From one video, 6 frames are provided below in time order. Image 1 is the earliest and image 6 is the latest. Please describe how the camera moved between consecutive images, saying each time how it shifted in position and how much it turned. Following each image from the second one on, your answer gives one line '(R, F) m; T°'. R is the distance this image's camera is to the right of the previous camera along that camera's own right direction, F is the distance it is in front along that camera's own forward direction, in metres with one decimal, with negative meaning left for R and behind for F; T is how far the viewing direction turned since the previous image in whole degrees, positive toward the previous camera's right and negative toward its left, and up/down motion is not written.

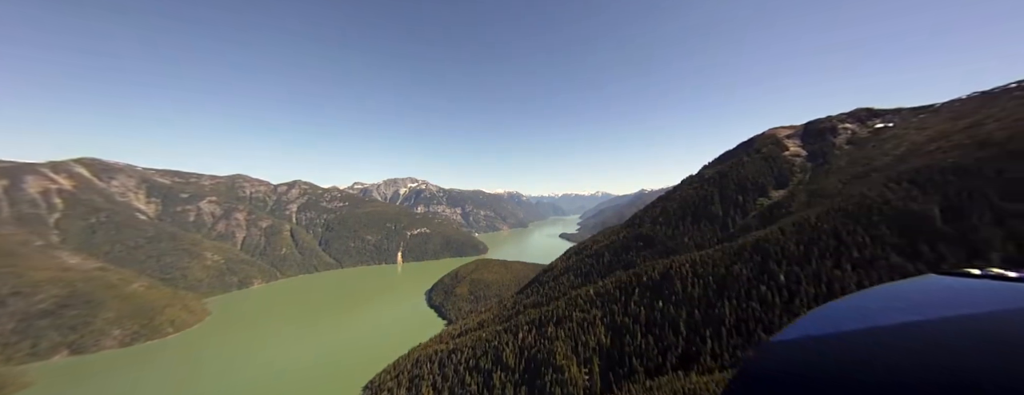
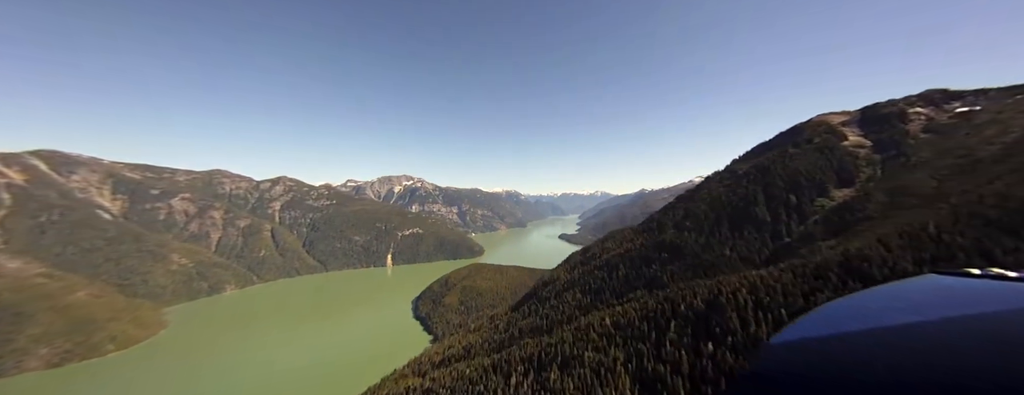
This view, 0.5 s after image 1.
(+1.0, +12.3) m; 0°
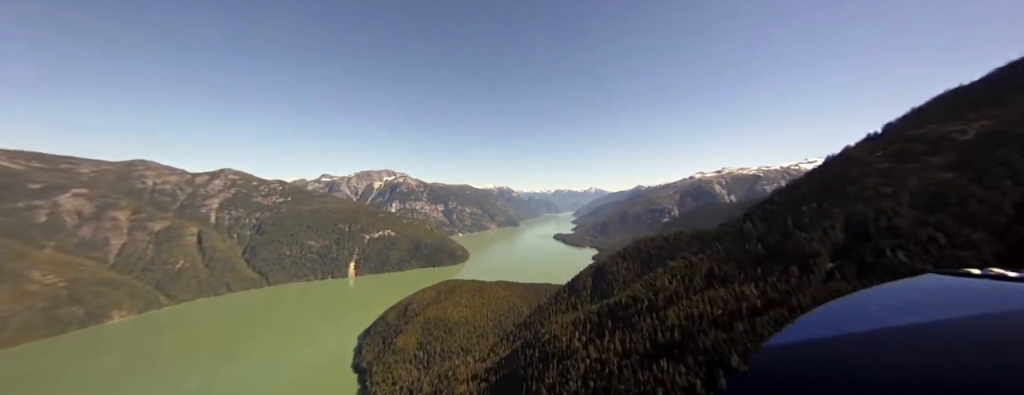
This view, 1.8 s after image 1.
(+2.9, +31.9) m; +1°
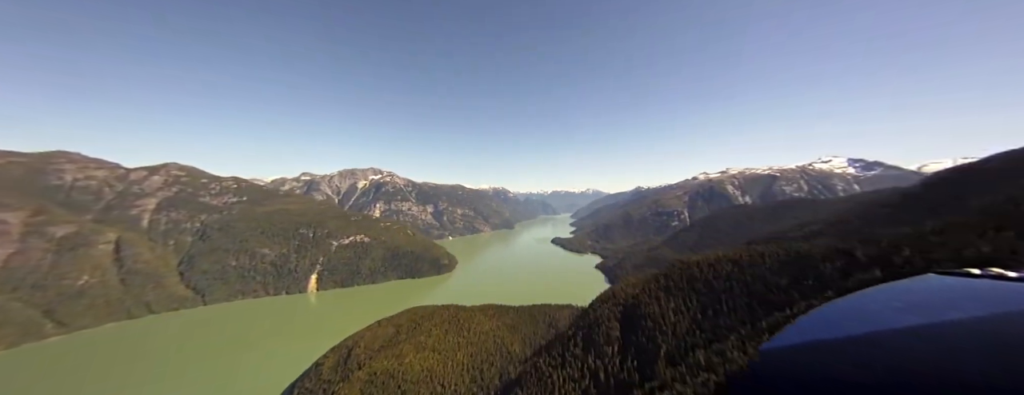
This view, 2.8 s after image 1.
(+2.0, +24.5) m; +1°
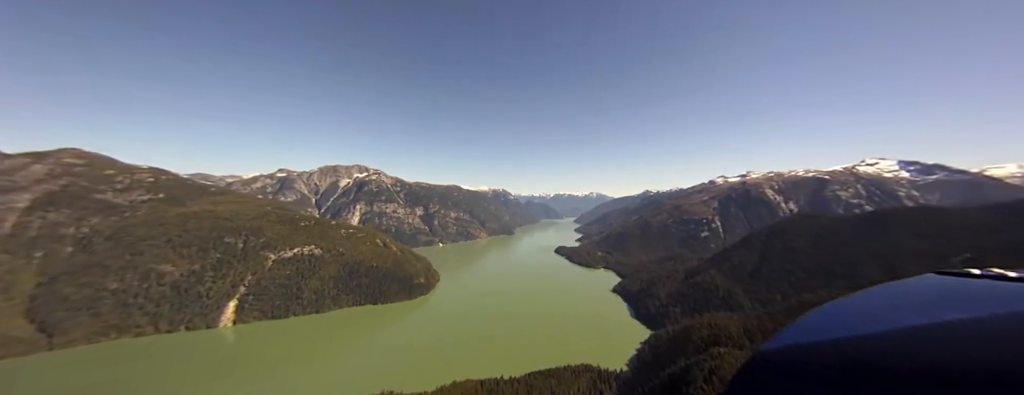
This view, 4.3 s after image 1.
(+2.8, +36.8) m; 0°
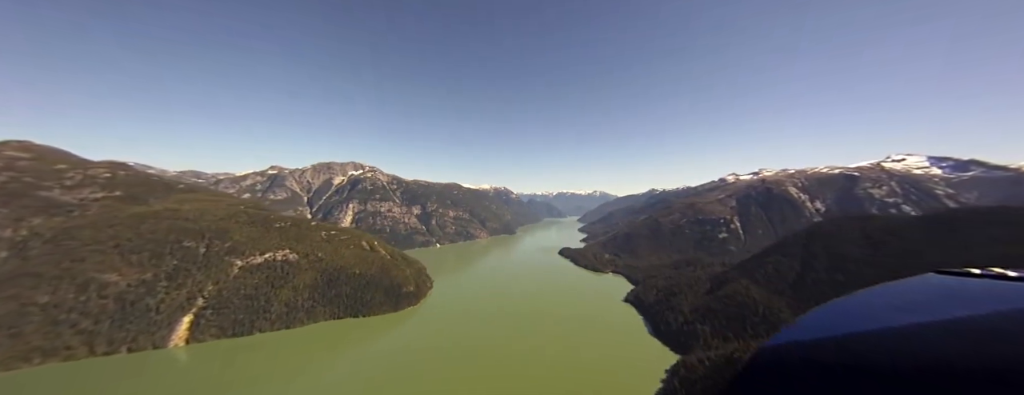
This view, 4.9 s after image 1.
(+1.0, +14.5) m; 0°
